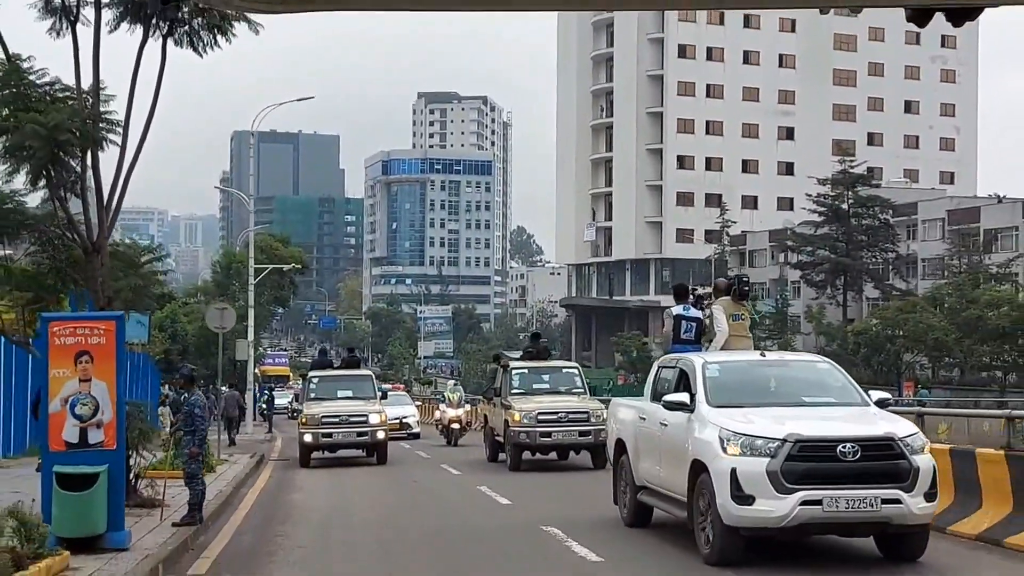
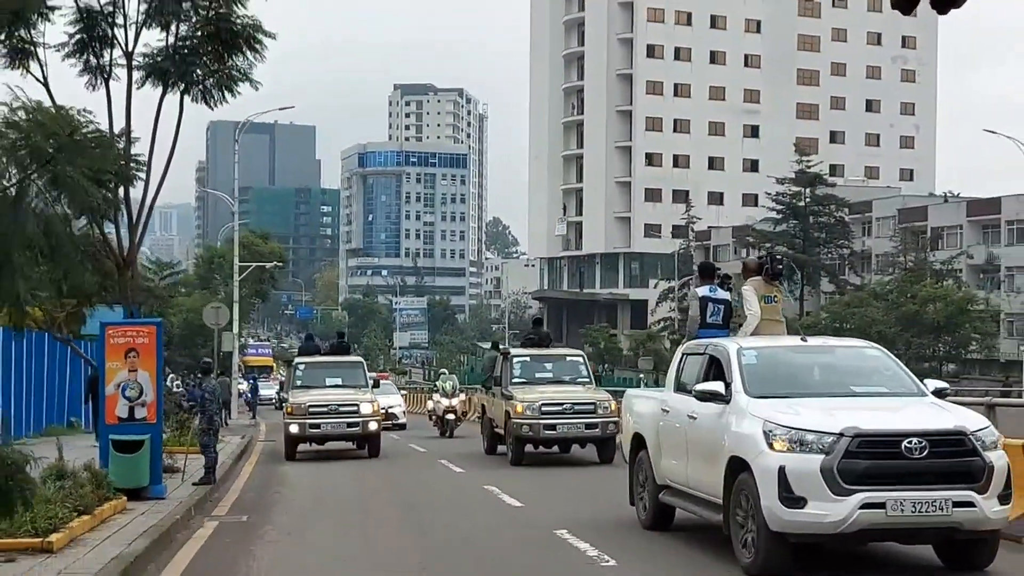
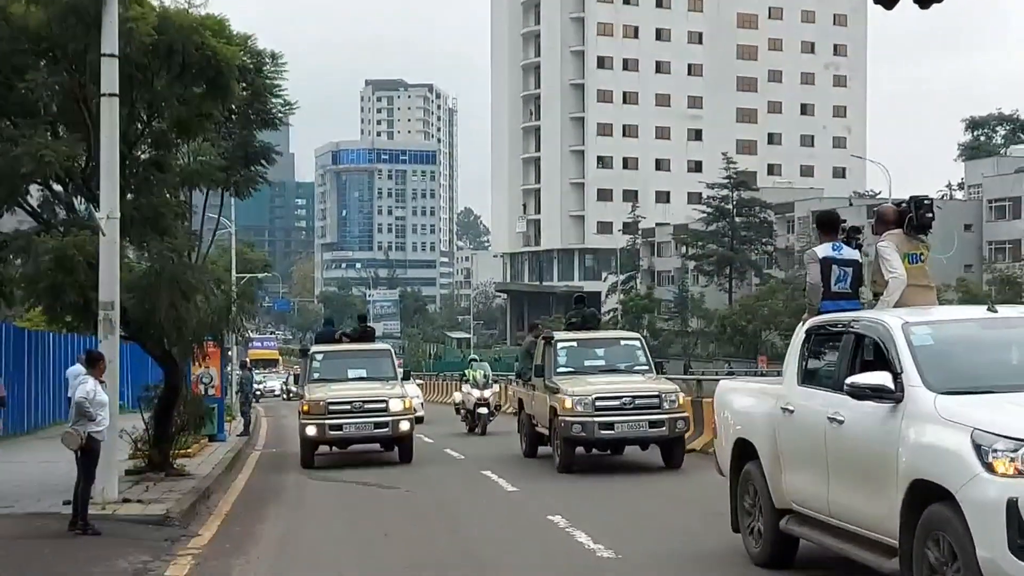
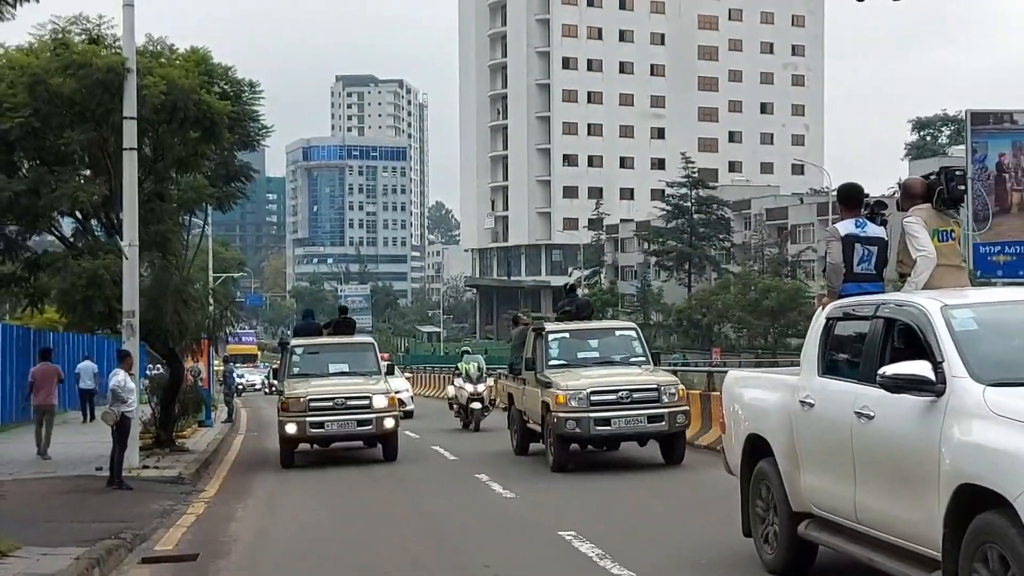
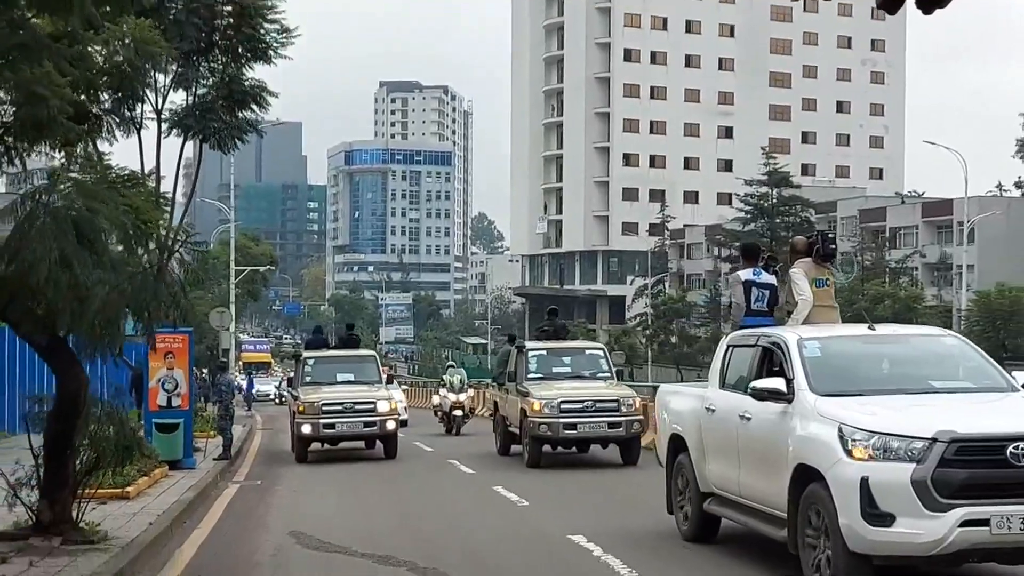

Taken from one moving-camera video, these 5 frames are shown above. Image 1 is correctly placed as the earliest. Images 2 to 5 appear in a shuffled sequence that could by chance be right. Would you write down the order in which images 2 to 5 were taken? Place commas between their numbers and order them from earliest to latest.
2, 5, 3, 4
